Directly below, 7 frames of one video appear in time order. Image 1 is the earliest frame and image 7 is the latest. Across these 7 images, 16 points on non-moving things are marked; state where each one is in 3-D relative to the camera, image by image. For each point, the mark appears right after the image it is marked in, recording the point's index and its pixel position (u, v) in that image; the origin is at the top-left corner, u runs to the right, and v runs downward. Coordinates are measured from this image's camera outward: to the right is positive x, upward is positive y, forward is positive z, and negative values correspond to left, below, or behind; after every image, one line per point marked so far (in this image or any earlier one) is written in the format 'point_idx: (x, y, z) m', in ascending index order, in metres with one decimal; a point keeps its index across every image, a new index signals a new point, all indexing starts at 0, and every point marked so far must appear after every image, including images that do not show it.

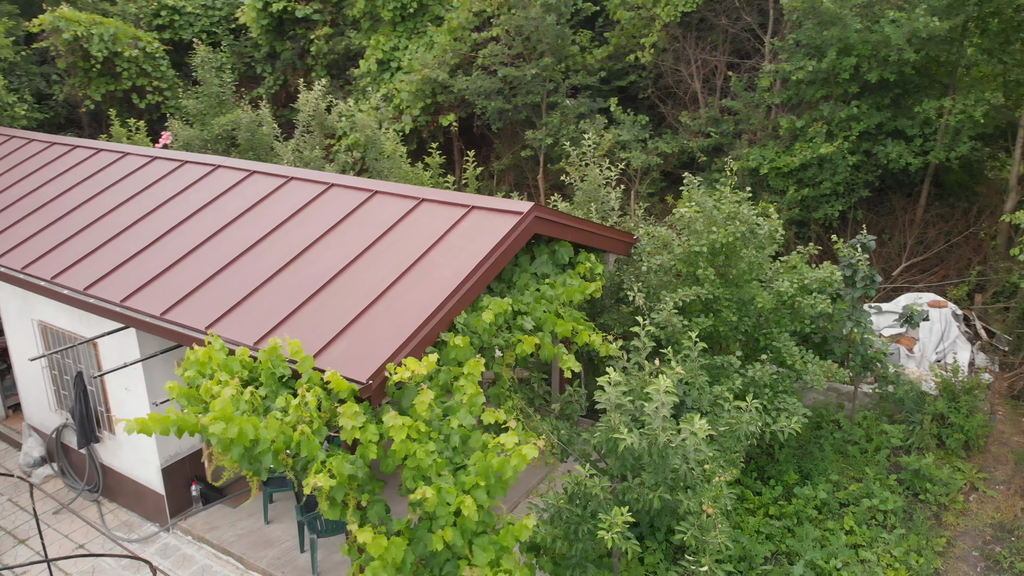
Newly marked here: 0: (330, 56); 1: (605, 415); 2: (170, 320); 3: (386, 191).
0: (-4.1, +5.0, +15.1) m
1: (+0.6, -0.8, +4.5) m
2: (-2.3, -0.2, +4.8) m
3: (-1.0, +0.8, +5.6) m
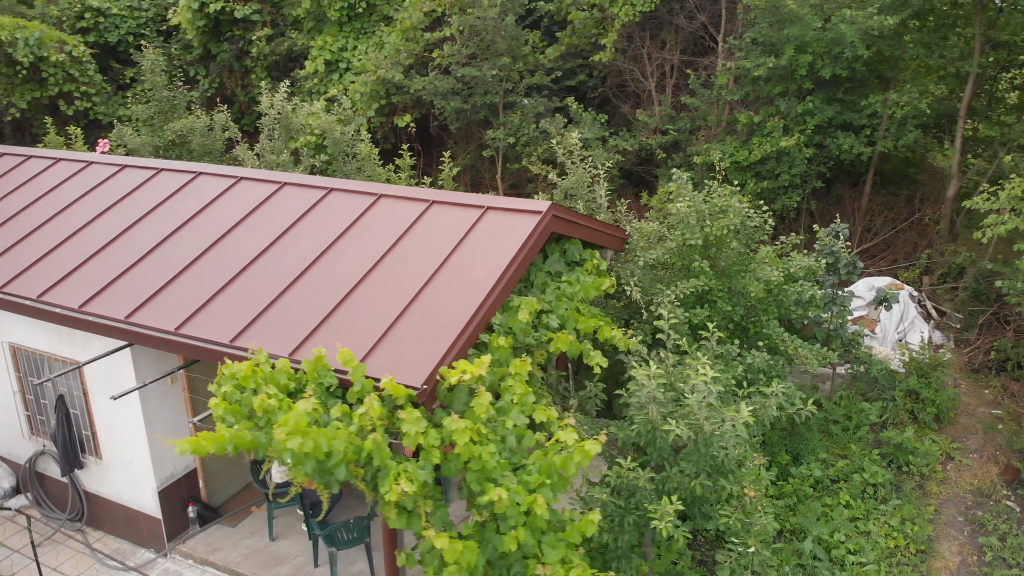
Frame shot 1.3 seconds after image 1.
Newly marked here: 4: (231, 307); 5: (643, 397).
0: (-5.2, +4.8, +14.6) m
1: (+0.9, -0.8, +4.5) m
2: (-2.1, -0.3, +4.6) m
3: (-1.0, +0.7, +5.5) m
4: (-1.9, -0.1, +4.8) m
5: (+0.9, -0.7, +4.5) m
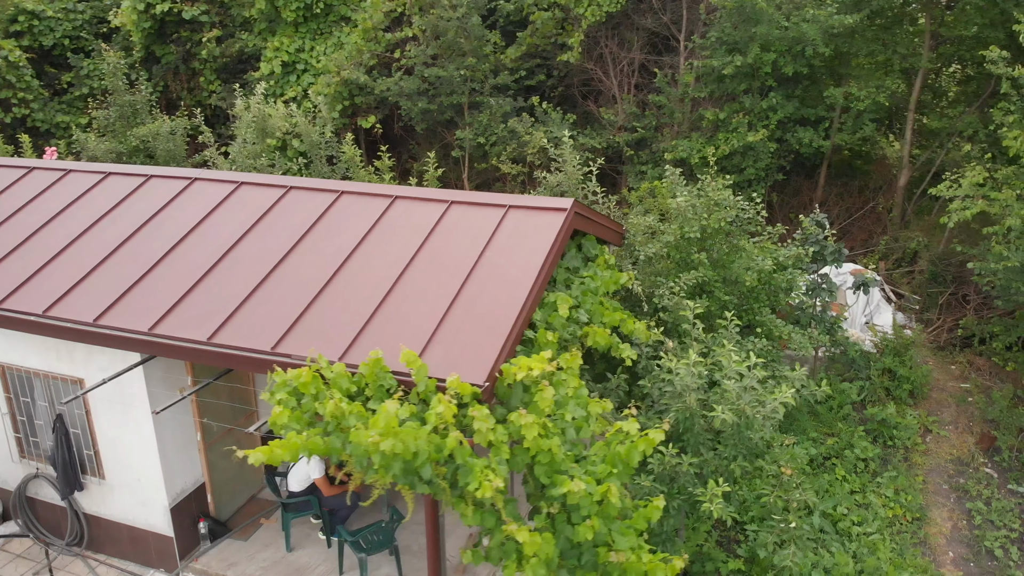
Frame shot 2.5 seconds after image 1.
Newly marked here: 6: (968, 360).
0: (-6.0, +4.6, +14.2) m
1: (+1.1, -0.7, +4.7) m
2: (-1.8, -0.4, +4.5) m
3: (-0.8, +0.7, +5.5) m
4: (-1.6, -0.2, +4.7) m
5: (+1.2, -0.7, +4.7) m
6: (+6.0, -0.9, +9.0) m
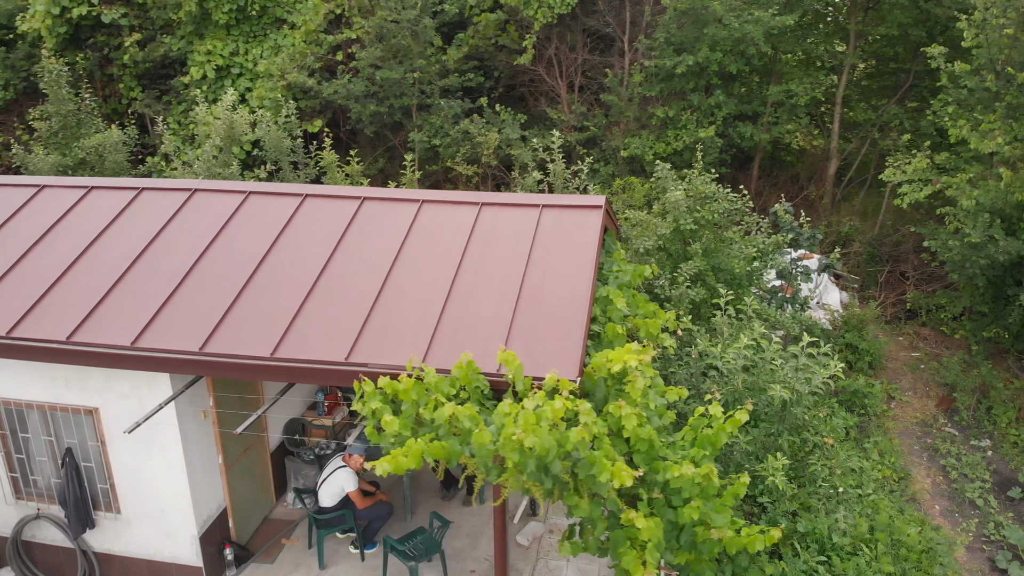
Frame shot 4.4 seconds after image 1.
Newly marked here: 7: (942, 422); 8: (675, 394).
0: (-7.1, +4.3, +13.4) m
1: (+1.5, -0.6, +4.9) m
2: (-1.4, -0.4, +4.3) m
3: (-0.6, +0.7, +5.5) m
4: (-1.2, -0.2, +4.5) m
5: (+1.5, -0.6, +4.9) m
6: (+5.7, -0.6, +9.9) m
7: (+4.9, -1.5, +8.0) m
8: (+0.9, -0.6, +4.0) m
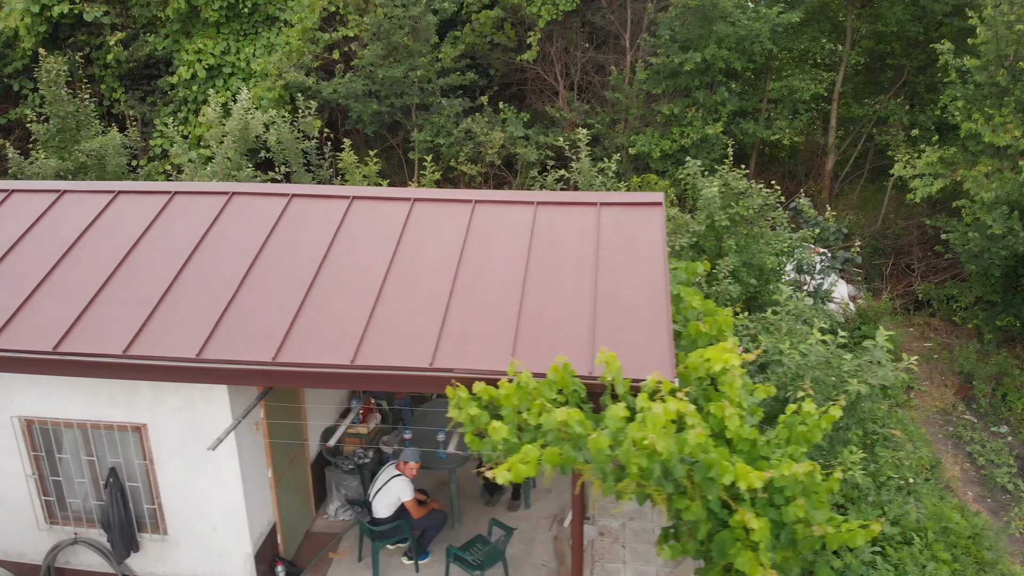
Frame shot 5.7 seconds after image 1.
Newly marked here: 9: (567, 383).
0: (-7.1, +4.1, +12.9) m
1: (+2.0, -0.6, +4.9) m
2: (-0.9, -0.5, +4.2) m
3: (-0.2, +0.7, +5.3) m
4: (-0.7, -0.3, +4.4) m
5: (+2.0, -0.5, +4.9) m
6: (+6.0, -0.5, +10.1) m
7: (+5.3, -1.4, +8.2) m
8: (+1.5, -0.6, +4.0) m
9: (+0.3, -0.5, +3.7) m
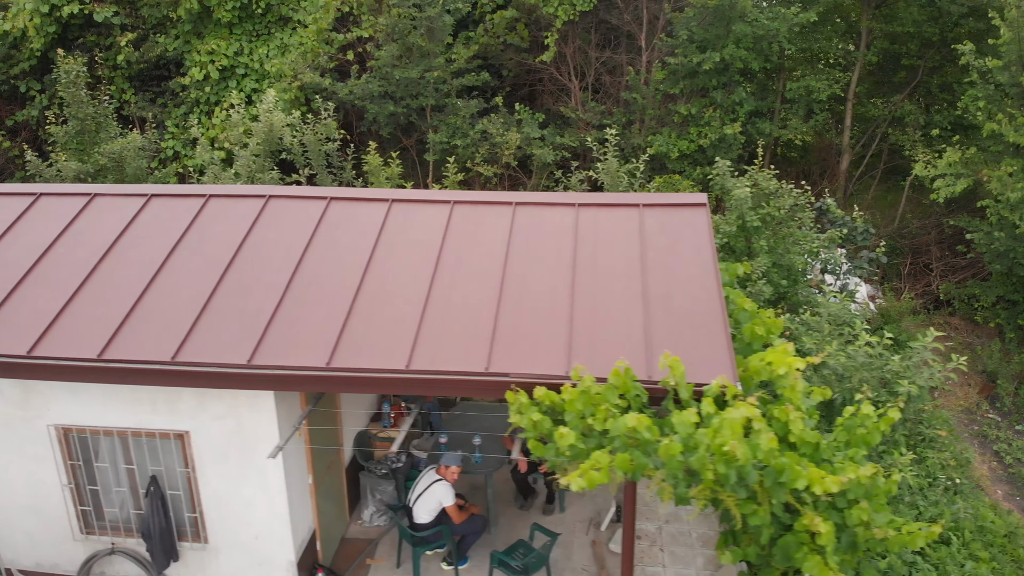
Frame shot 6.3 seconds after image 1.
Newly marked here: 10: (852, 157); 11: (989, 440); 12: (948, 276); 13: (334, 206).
0: (-6.9, +4.1, +12.8) m
1: (+2.3, -0.6, +4.9) m
2: (-0.5, -0.5, +4.1) m
3: (+0.1, +0.7, +5.3) m
4: (-0.4, -0.3, +4.4) m
5: (+2.3, -0.6, +4.9) m
6: (+6.3, -0.5, +10.1) m
7: (+5.6, -1.4, +8.2) m
8: (+1.8, -0.6, +3.9) m
9: (+0.6, -0.5, +3.6) m
10: (+6.2, +2.4, +12.6) m
11: (+5.2, -1.7, +7.6) m
12: (+6.6, +0.2, +10.6) m
13: (-1.4, +0.6, +5.4) m
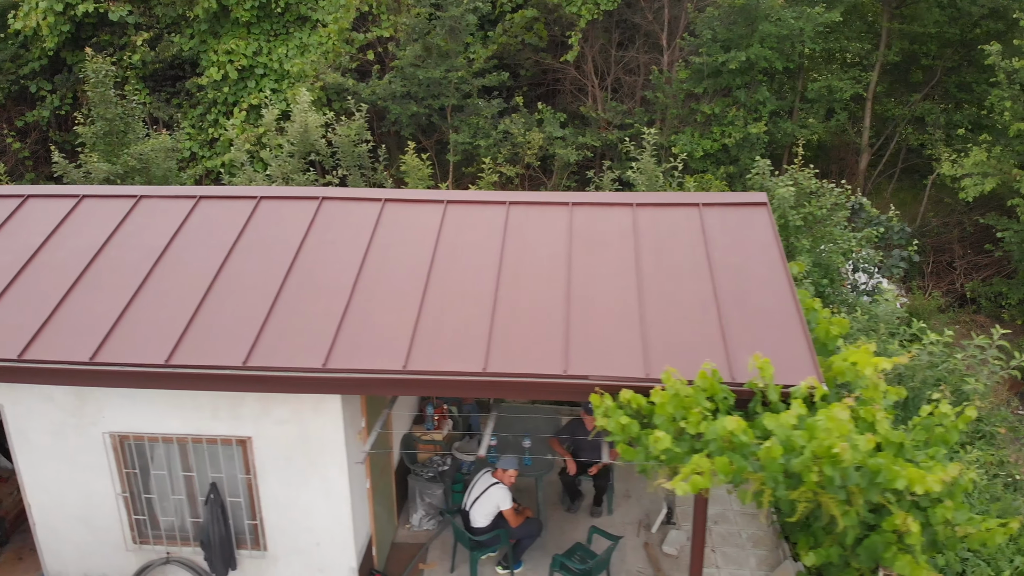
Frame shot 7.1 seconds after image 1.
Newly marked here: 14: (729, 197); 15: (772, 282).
0: (-6.5, +4.1, +12.7) m
1: (+2.8, -0.6, +4.9) m
2: (-0.1, -0.5, +4.1) m
3: (+0.6, +0.6, +5.3) m
4: (0.0, -0.3, +4.3) m
5: (+2.8, -0.6, +4.9) m
6: (+6.6, -0.5, +10.1) m
7: (+6.0, -1.4, +8.2) m
8: (+2.2, -0.6, +3.9) m
9: (+1.1, -0.5, +3.6) m
10: (+6.5, +2.4, +12.7) m
11: (+5.7, -1.7, +7.6) m
12: (+7.0, +0.2, +10.6) m
13: (-0.9, +0.6, +5.4) m
14: (+1.6, +0.7, +5.2) m
15: (+1.7, 0.0, +4.5) m
